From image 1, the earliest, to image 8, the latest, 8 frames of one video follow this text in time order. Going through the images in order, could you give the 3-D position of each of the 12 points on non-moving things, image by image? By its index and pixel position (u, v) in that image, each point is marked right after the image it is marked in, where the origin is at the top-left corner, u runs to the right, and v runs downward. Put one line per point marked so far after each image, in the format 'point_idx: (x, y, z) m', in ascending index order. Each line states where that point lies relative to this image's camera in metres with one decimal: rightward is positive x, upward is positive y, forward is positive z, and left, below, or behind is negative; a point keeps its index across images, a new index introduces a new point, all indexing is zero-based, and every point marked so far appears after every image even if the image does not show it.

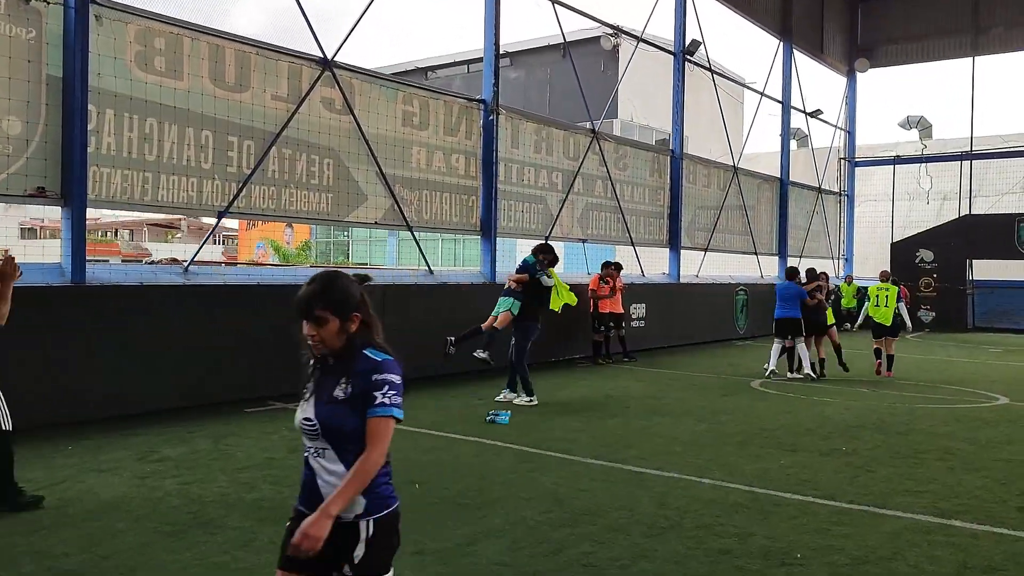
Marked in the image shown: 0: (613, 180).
0: (+1.9, +2.0, +16.4) m
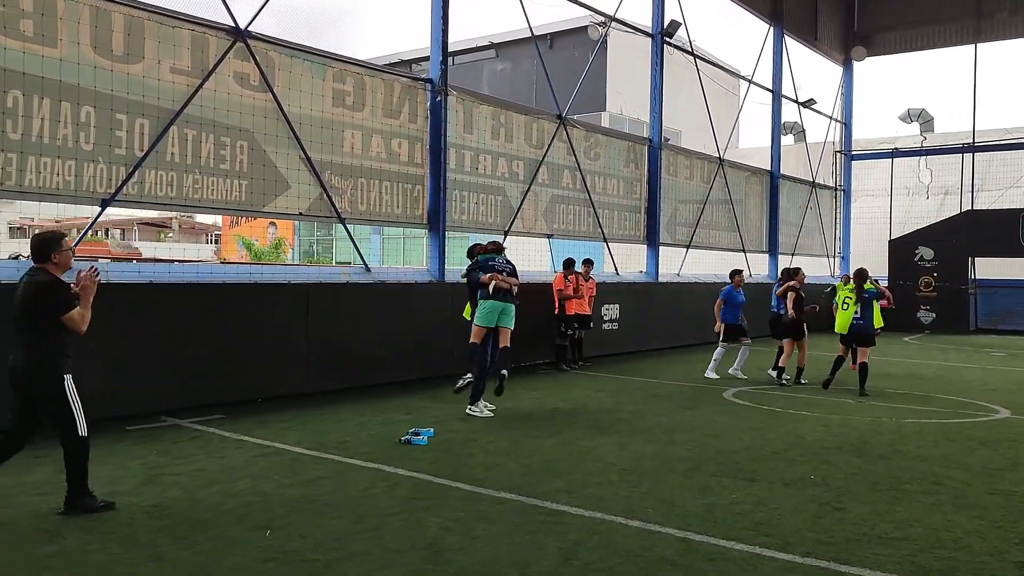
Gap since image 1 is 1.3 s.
0: (+1.2, +2.0, +15.2) m
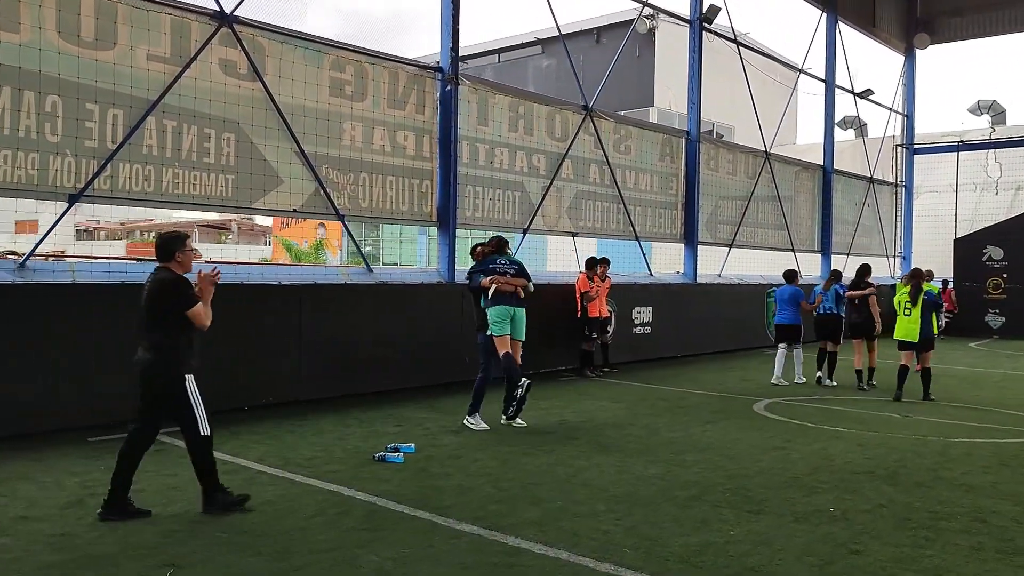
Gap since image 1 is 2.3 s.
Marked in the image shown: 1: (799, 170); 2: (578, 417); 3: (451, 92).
0: (+1.6, +2.0, +14.3) m
1: (+6.5, +2.7, +20.0) m
2: (+0.7, -1.3, +9.1) m
3: (-0.8, +2.5, +11.2) m
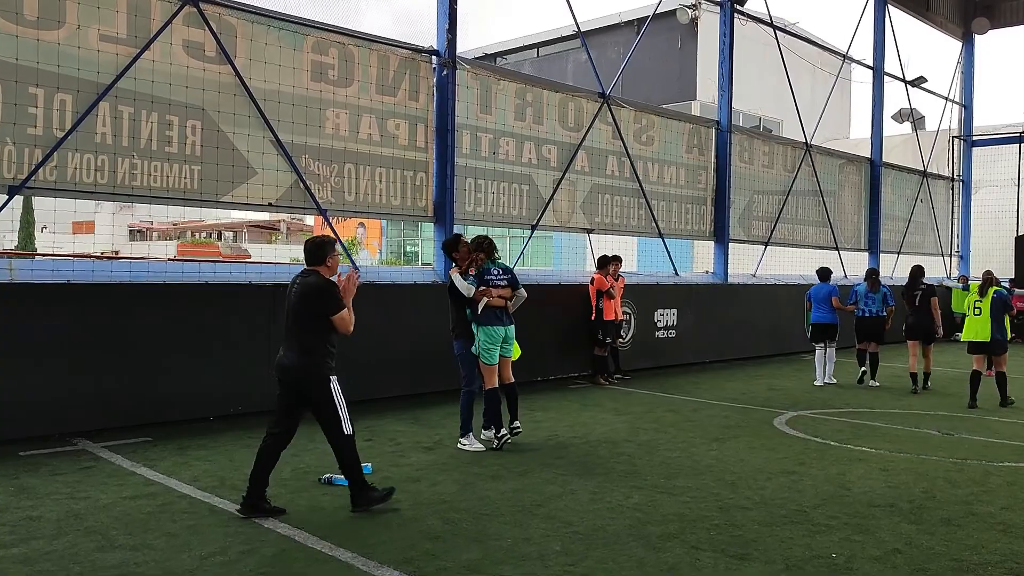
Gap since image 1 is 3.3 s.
0: (+1.8, +2.0, +13.4) m
1: (+7.0, +2.7, +18.7) m
2: (+0.5, -1.3, +8.2) m
3: (-0.8, +2.5, +10.5) m
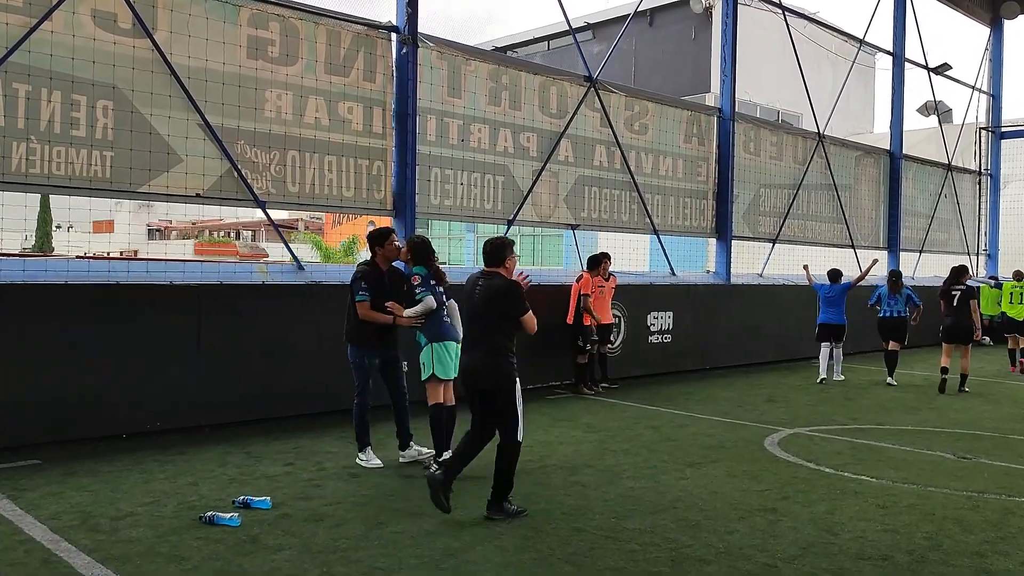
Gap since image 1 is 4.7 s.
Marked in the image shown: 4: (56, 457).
0: (+1.6, +2.0, +12.3) m
1: (+6.9, +2.6, +17.5) m
2: (+0.1, -1.3, +7.2) m
3: (-1.1, +2.5, +9.5) m
4: (-3.4, -1.3, +6.5) m
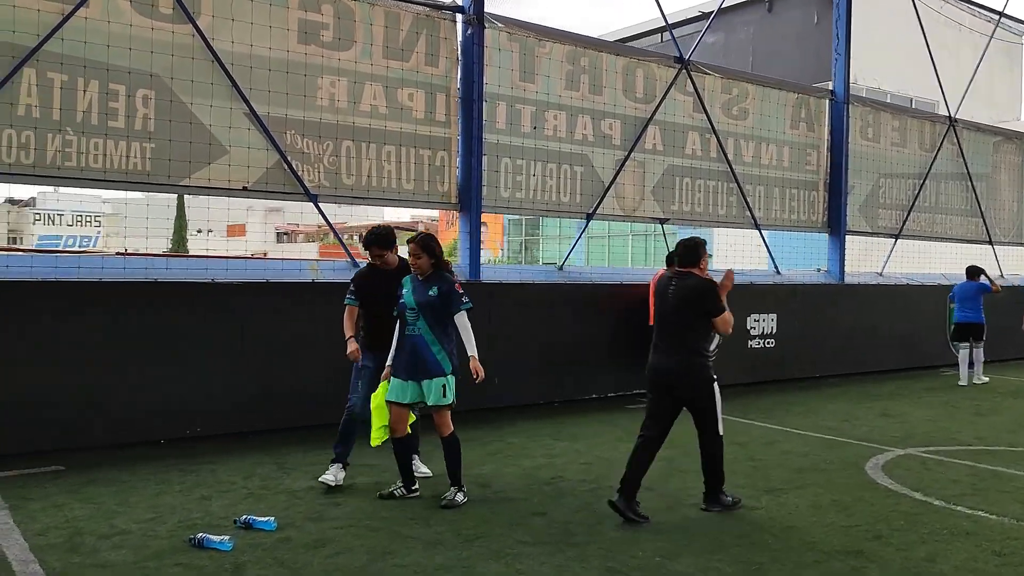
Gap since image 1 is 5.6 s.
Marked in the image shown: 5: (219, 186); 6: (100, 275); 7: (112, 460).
0: (+2.7, +2.0, +11.3) m
1: (+8.7, +2.6, +15.7) m
2: (+0.5, -1.3, +6.4) m
3: (-0.4, +2.5, +8.8) m
4: (-3.0, -1.2, +6.2) m
5: (-2.5, +0.9, +7.5) m
6: (-3.2, +0.1, +6.9) m
7: (-2.9, -1.2, +6.4) m
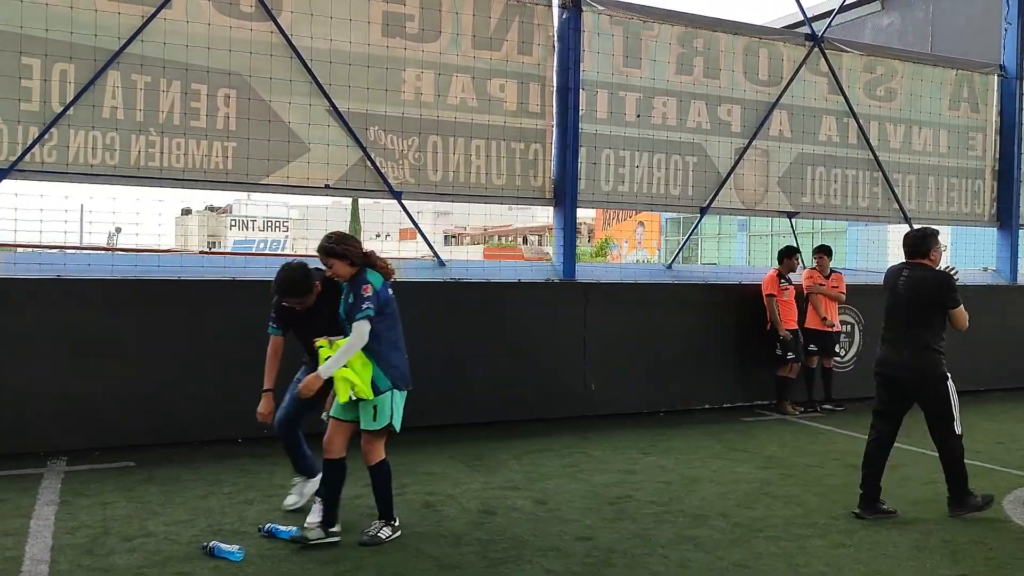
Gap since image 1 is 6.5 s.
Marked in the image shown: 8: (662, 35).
0: (+4.0, +2.0, +10.2) m
1: (+10.8, +2.6, +13.3) m
2: (+1.0, -1.3, +5.7) m
3: (+0.5, +2.5, +8.3) m
4: (-2.6, -1.2, +6.3) m
5: (-1.8, +0.9, +7.4) m
6: (-2.6, +0.1, +7.0) m
7: (-2.4, -1.2, +6.4) m
8: (+1.5, +2.5, +8.9) m
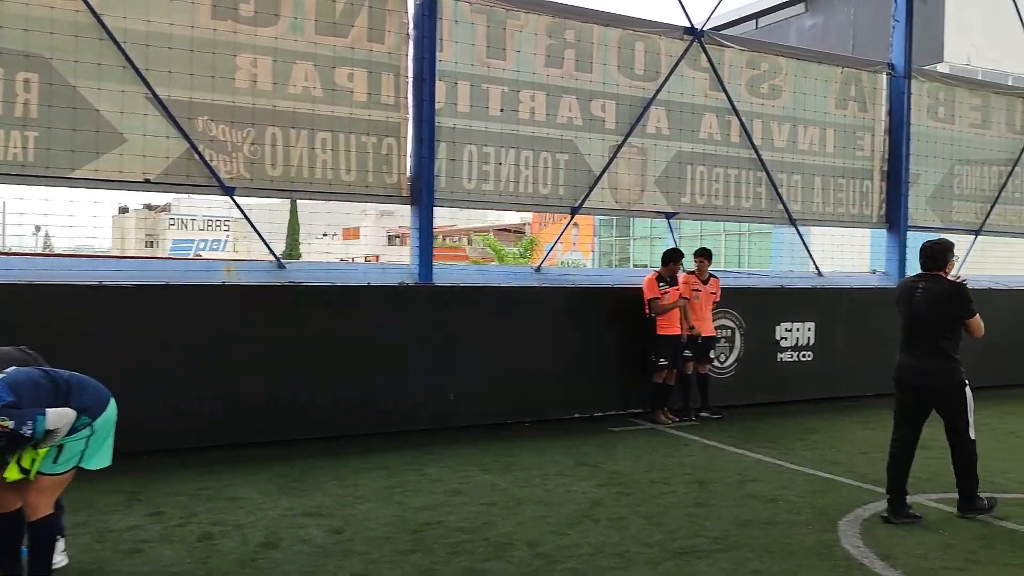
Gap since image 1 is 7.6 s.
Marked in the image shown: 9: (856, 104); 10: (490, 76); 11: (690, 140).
0: (+2.6, +1.9, +9.8) m
1: (+9.2, +2.5, +13.4) m
2: (-0.2, -1.4, +5.2) m
3: (-0.8, +2.5, +7.8) m
4: (-3.8, -1.2, +5.6) m
5: (-3.0, +0.8, +6.8) m
6: (-3.8, +0.1, +6.3) m
7: (-3.6, -1.3, +5.7) m
8: (+0.2, +2.5, +8.5) m
9: (+4.2, +2.2, +10.7) m
10: (-0.2, +2.0, +8.3) m
11: (+1.9, +1.6, +9.5) m
